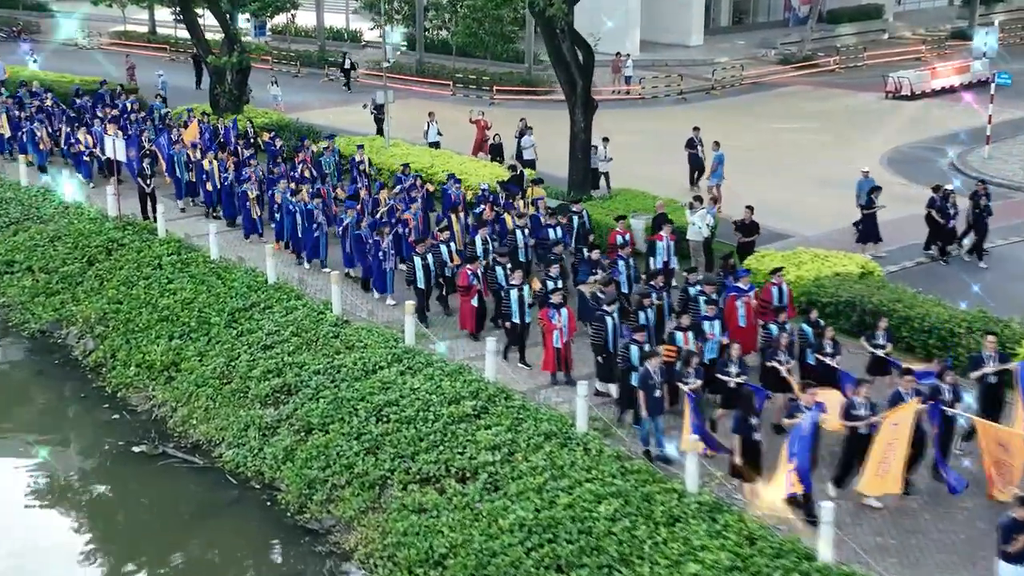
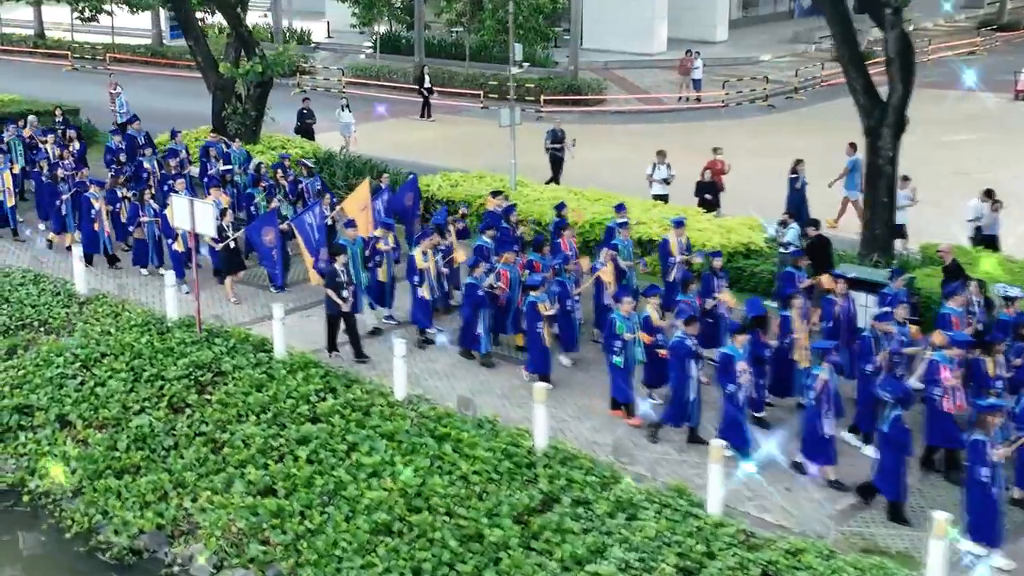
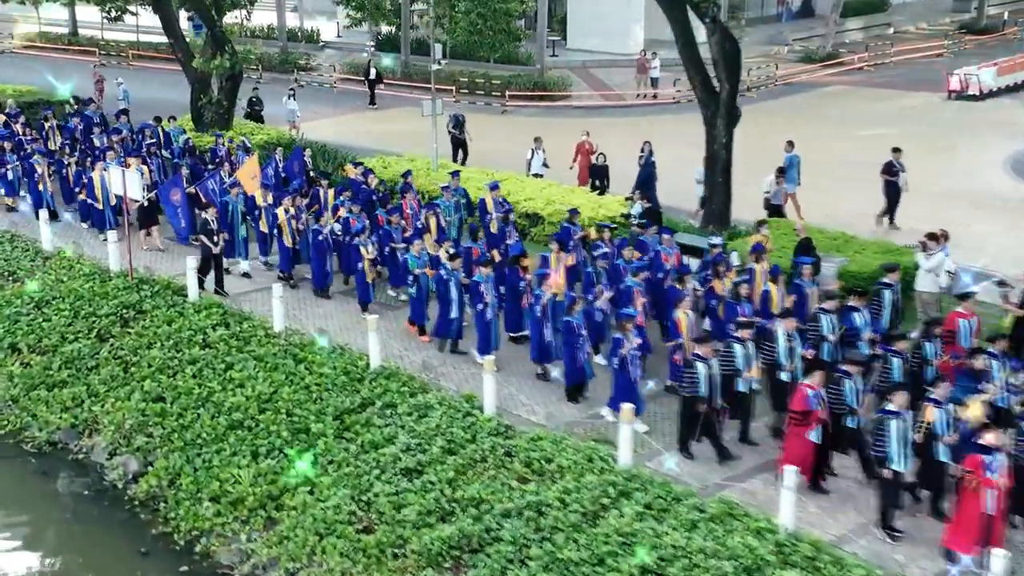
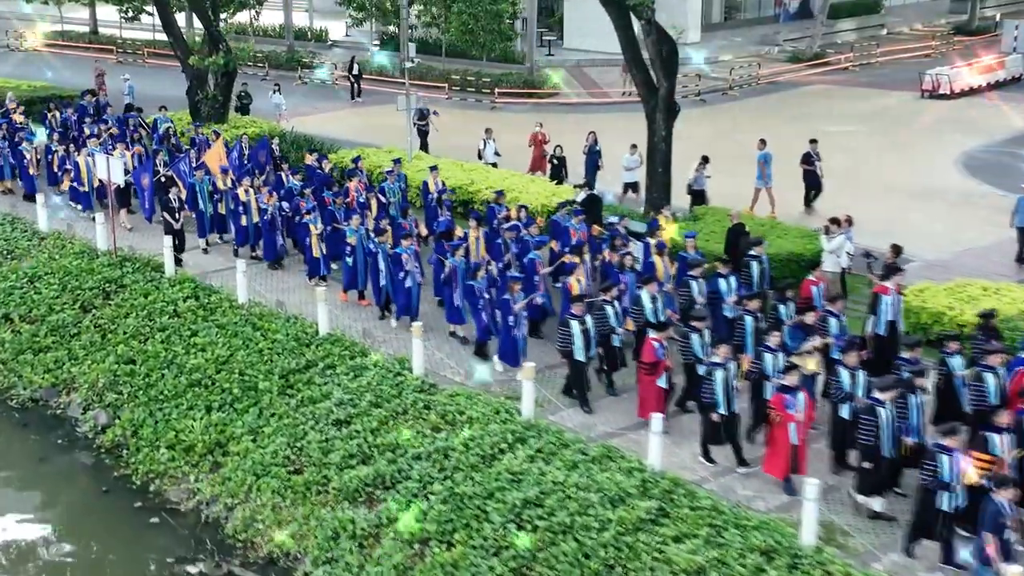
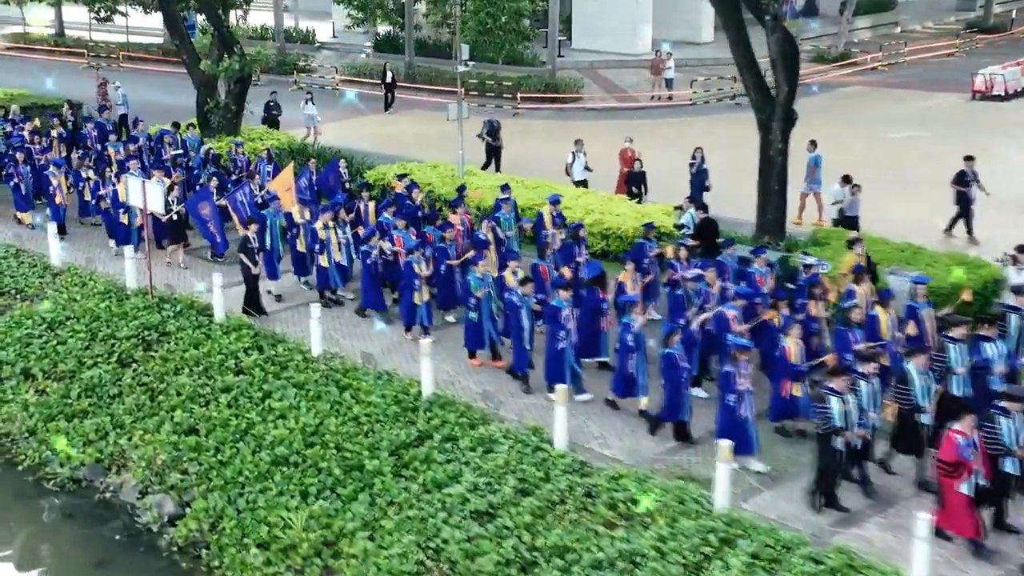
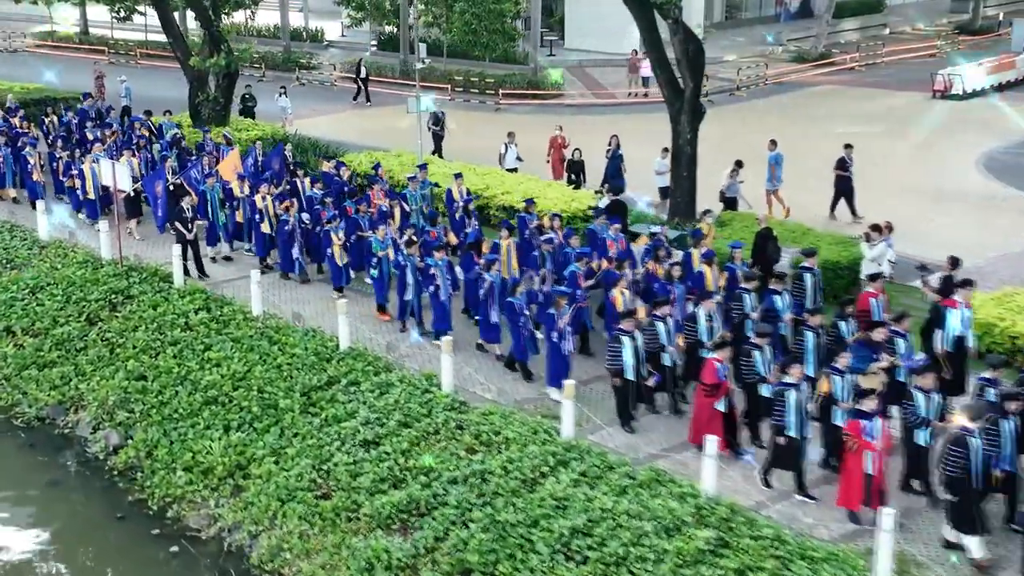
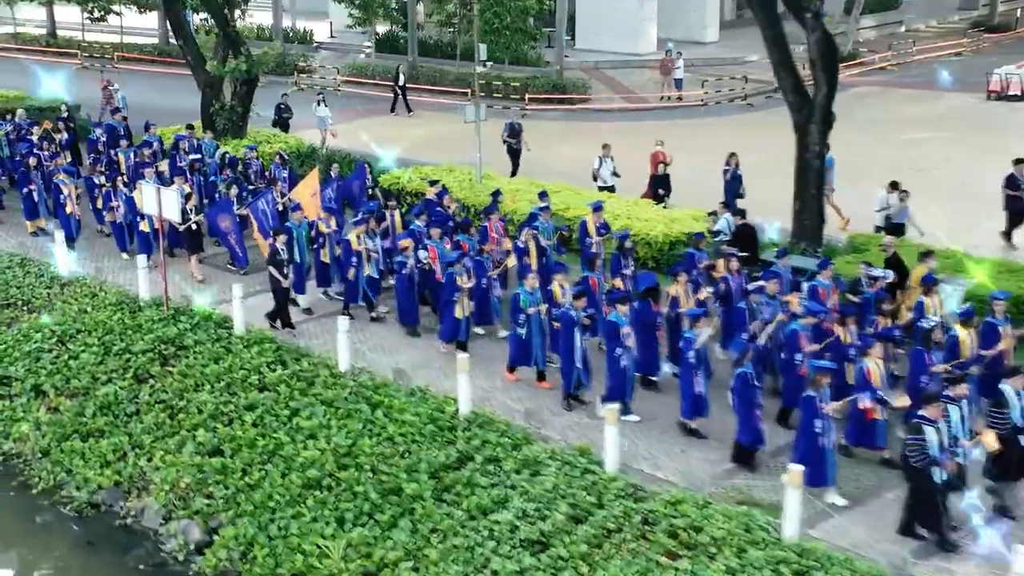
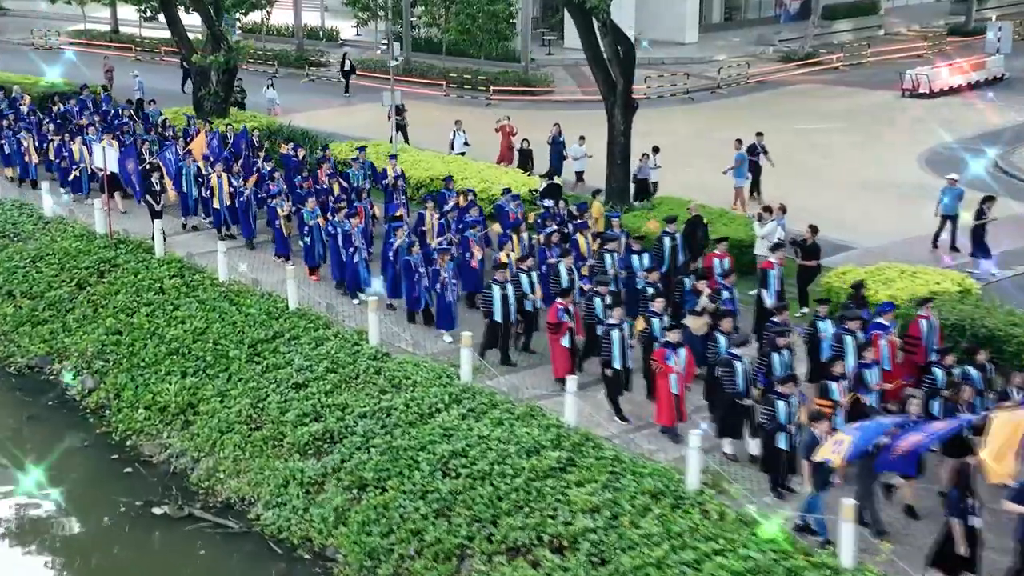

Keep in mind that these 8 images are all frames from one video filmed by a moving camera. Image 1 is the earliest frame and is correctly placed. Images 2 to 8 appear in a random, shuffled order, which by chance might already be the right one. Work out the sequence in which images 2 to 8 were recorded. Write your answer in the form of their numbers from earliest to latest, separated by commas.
8, 4, 6, 3, 5, 7, 2
